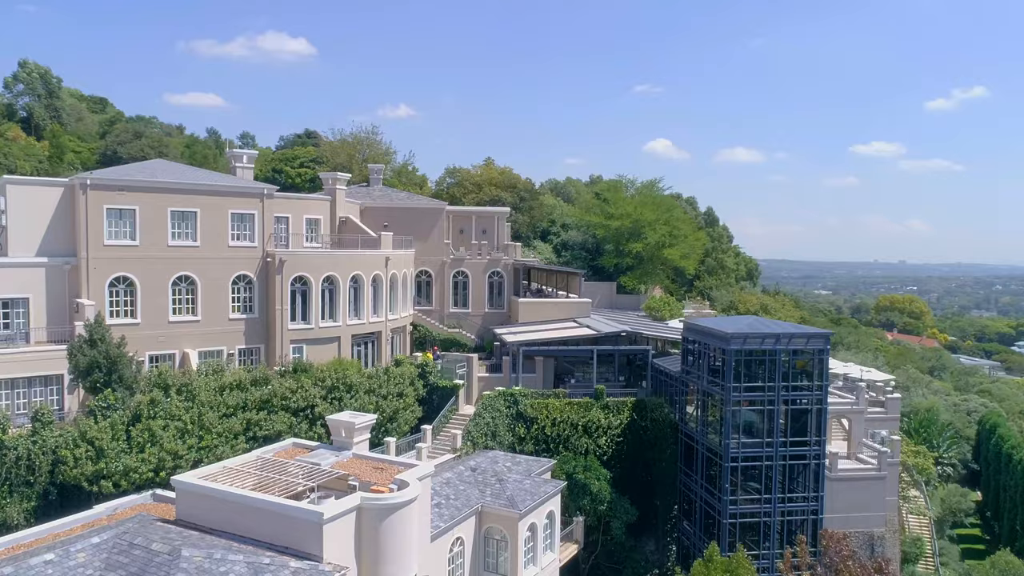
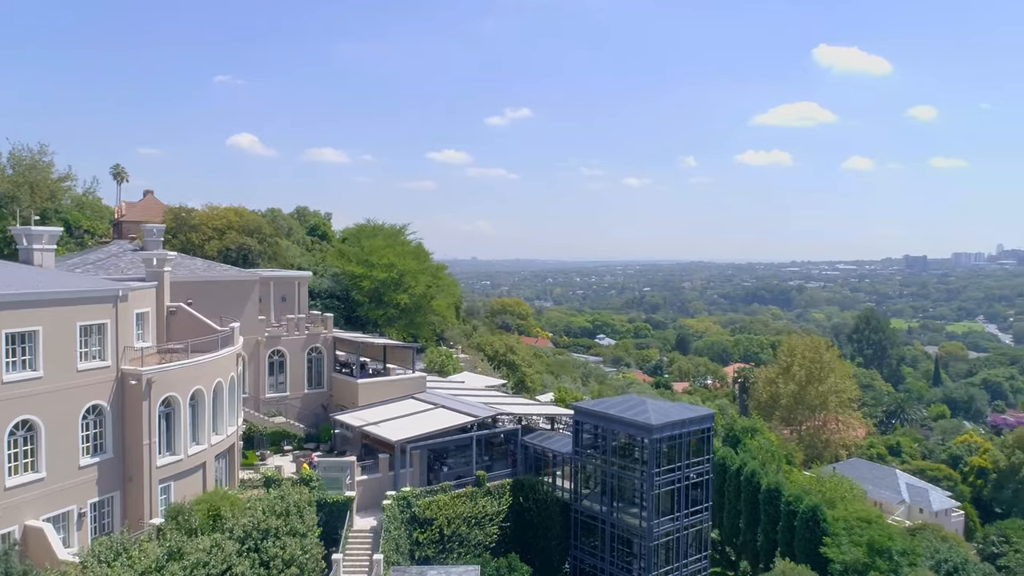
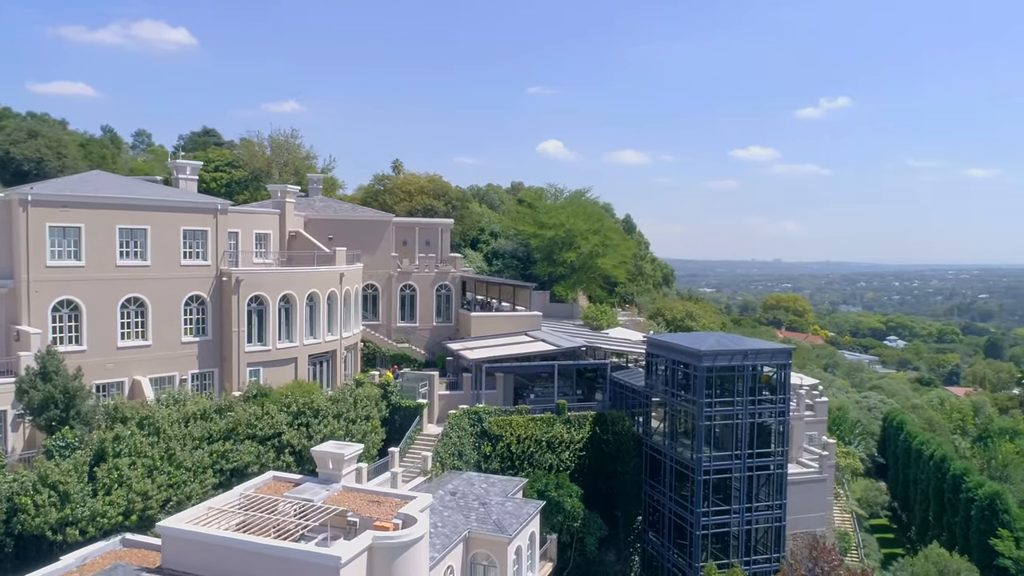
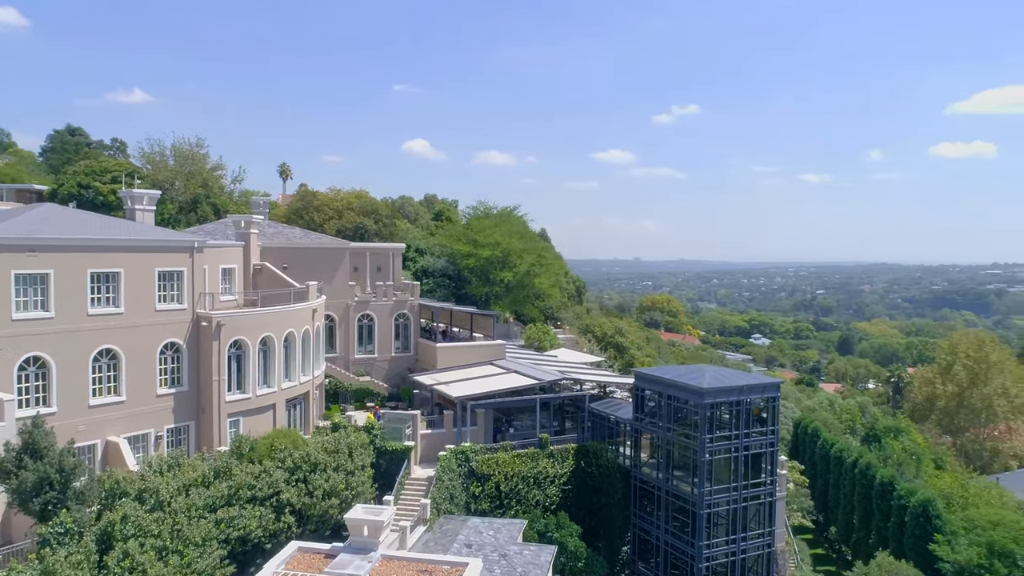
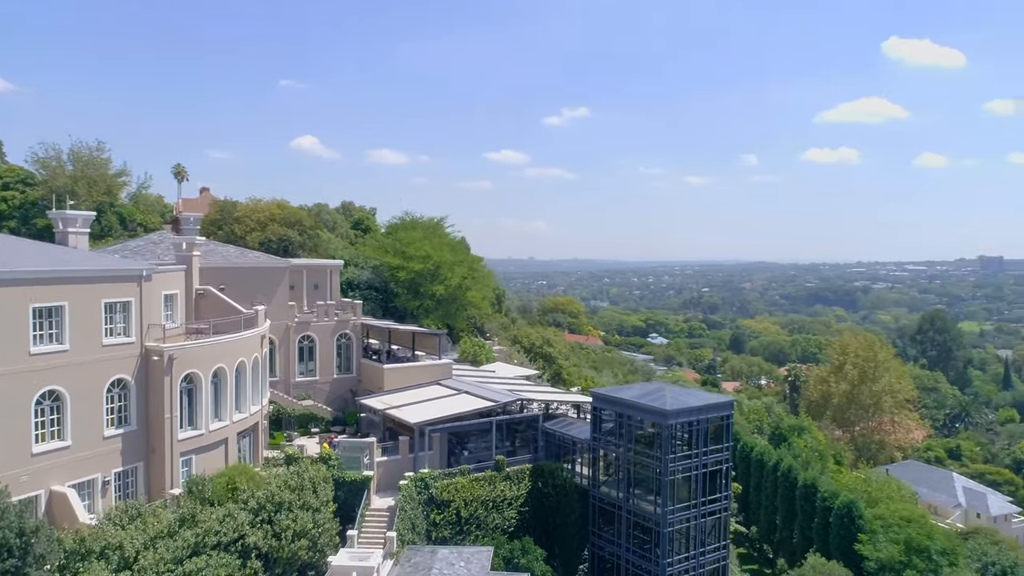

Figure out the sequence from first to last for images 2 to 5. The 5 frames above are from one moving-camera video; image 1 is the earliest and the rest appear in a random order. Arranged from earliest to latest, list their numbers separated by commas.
3, 4, 5, 2
